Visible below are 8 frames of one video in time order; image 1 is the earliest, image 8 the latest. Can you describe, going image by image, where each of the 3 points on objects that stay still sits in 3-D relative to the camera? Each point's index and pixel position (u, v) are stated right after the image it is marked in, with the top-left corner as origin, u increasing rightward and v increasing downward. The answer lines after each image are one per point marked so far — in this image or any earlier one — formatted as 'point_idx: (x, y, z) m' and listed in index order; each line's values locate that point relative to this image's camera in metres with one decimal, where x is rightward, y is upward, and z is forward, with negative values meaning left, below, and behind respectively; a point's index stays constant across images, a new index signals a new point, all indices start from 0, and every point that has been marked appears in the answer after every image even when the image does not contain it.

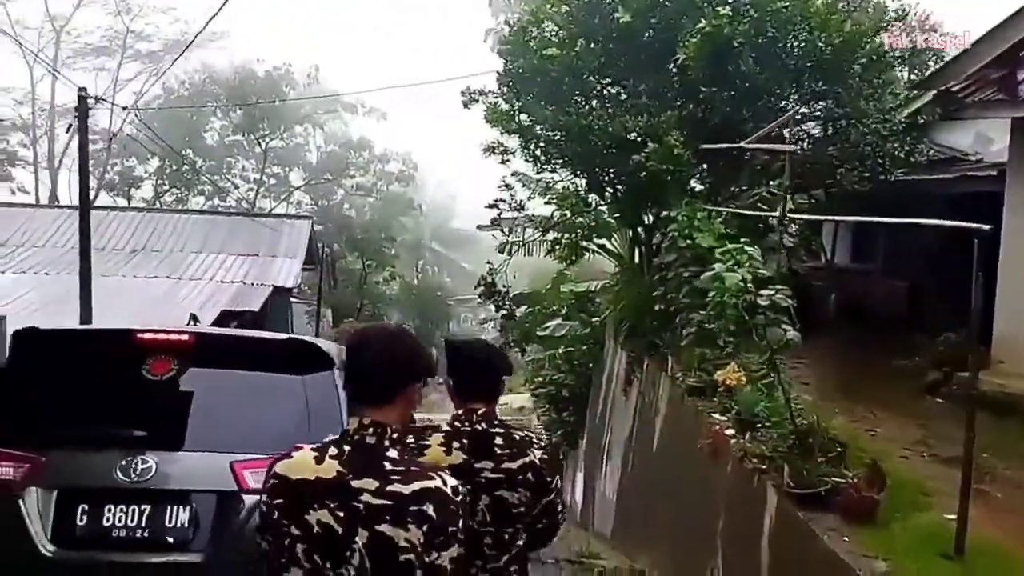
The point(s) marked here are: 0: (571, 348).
0: (+0.9, -0.9, +14.4) m
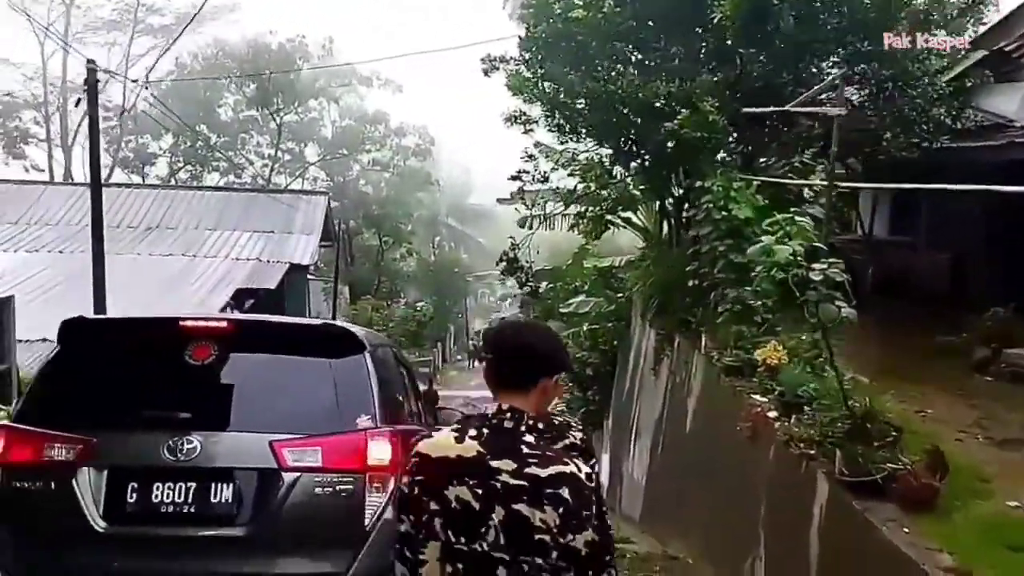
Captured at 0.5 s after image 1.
0: (+1.2, -0.5, +14.0) m
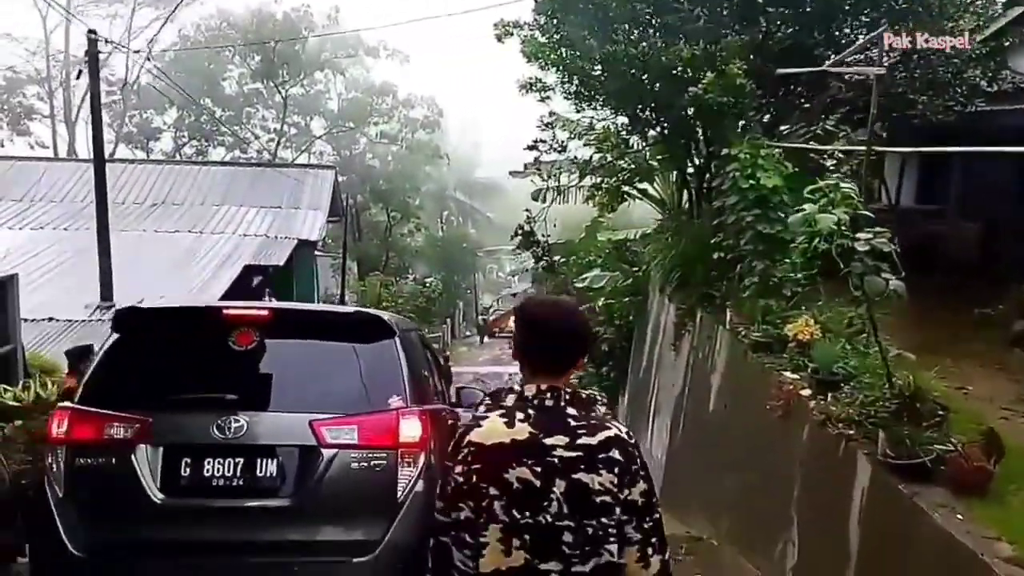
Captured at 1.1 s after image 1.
0: (+1.4, -0.2, +13.7) m
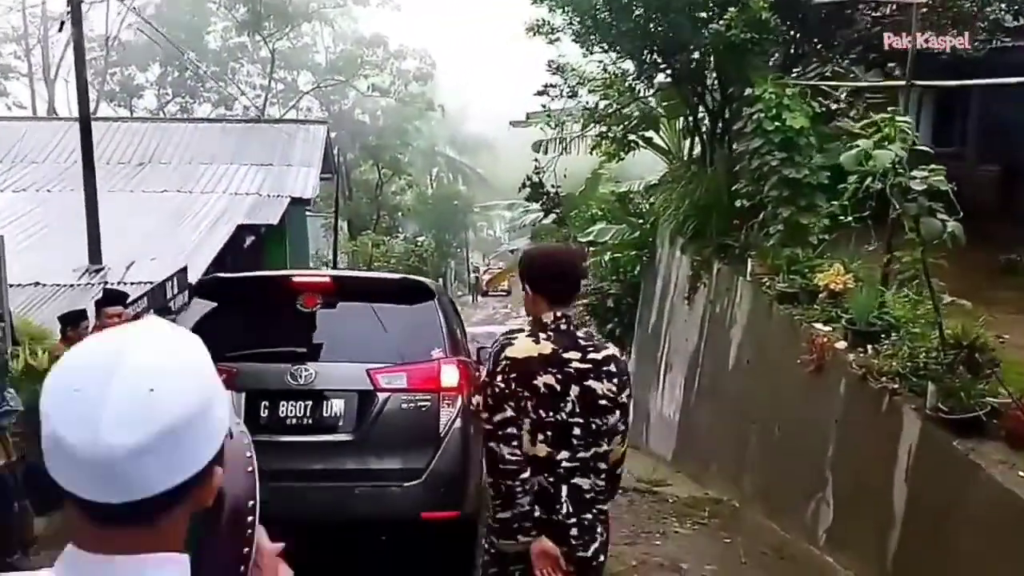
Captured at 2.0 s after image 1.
0: (+1.4, +0.4, +13.4) m
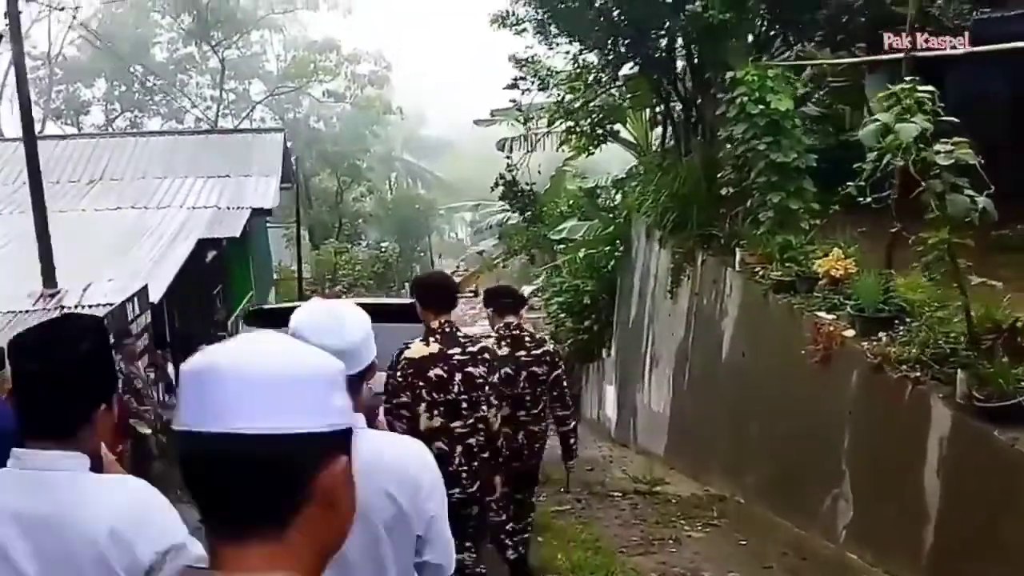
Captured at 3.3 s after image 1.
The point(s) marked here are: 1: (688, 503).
0: (+1.0, +0.5, +13.1) m
1: (+1.2, -1.5, +6.9) m
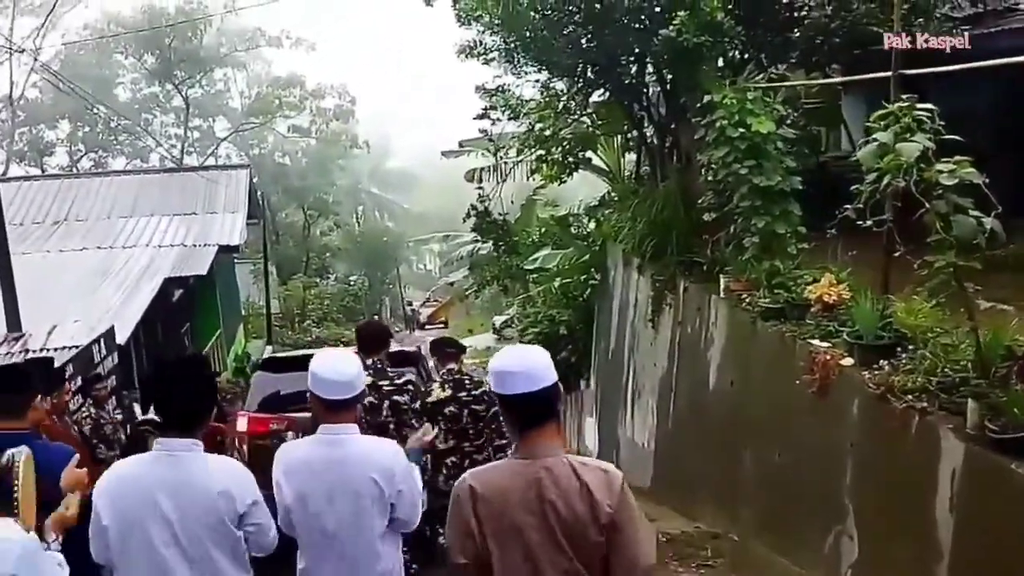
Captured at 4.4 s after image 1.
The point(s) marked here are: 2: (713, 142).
0: (+0.7, +0.1, +12.9) m
1: (+1.1, -1.7, +6.6) m
2: (+1.4, +1.0, +7.2) m
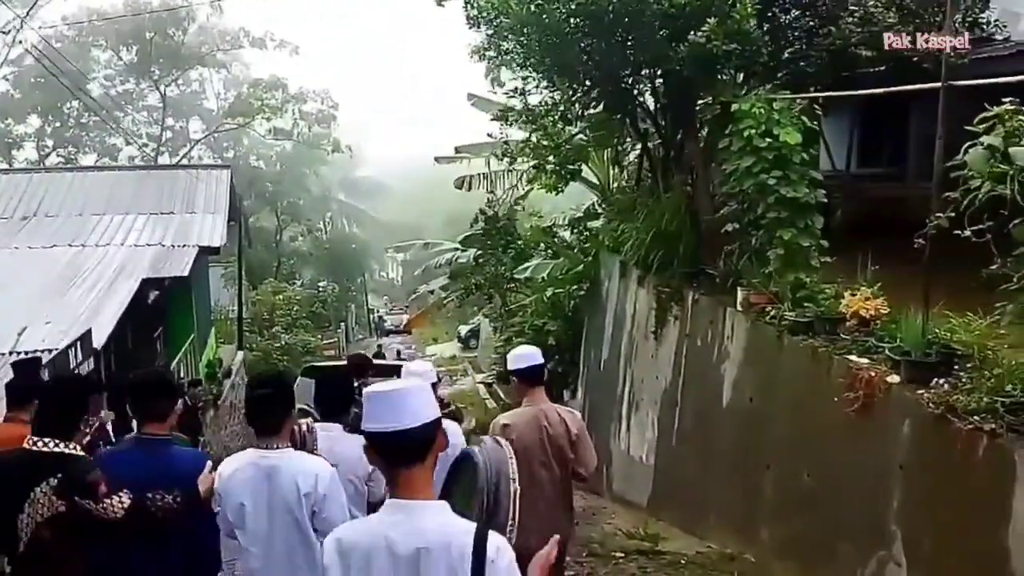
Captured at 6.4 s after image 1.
0: (+0.6, 0.0, +12.6) m
1: (+1.2, -1.7, +6.4) m
2: (+1.6, +1.0, +7.0) m
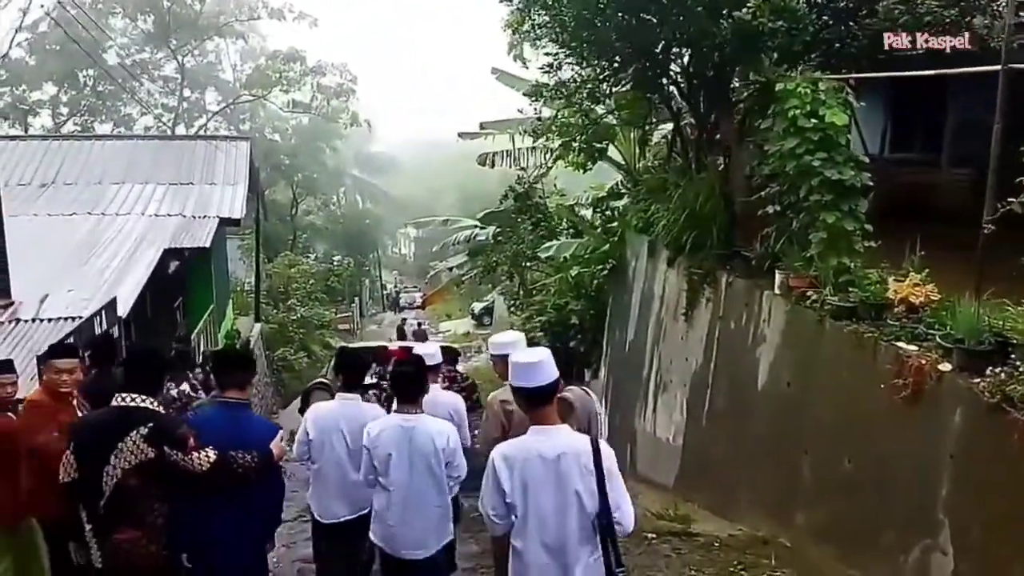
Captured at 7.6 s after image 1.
0: (+0.9, +0.2, +12.5) m
1: (+1.4, -1.6, +6.3) m
2: (+1.8, +1.1, +6.9) m
